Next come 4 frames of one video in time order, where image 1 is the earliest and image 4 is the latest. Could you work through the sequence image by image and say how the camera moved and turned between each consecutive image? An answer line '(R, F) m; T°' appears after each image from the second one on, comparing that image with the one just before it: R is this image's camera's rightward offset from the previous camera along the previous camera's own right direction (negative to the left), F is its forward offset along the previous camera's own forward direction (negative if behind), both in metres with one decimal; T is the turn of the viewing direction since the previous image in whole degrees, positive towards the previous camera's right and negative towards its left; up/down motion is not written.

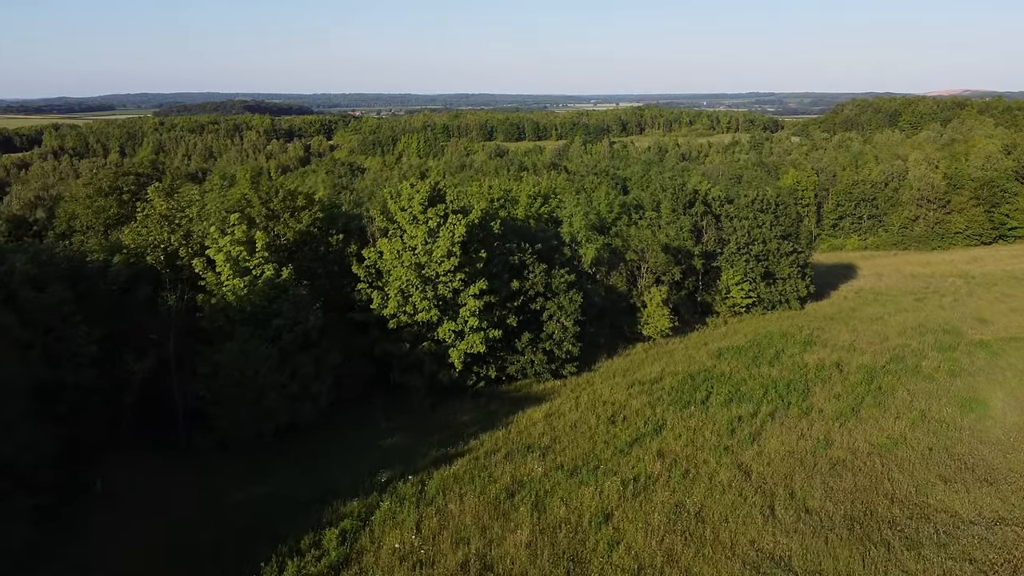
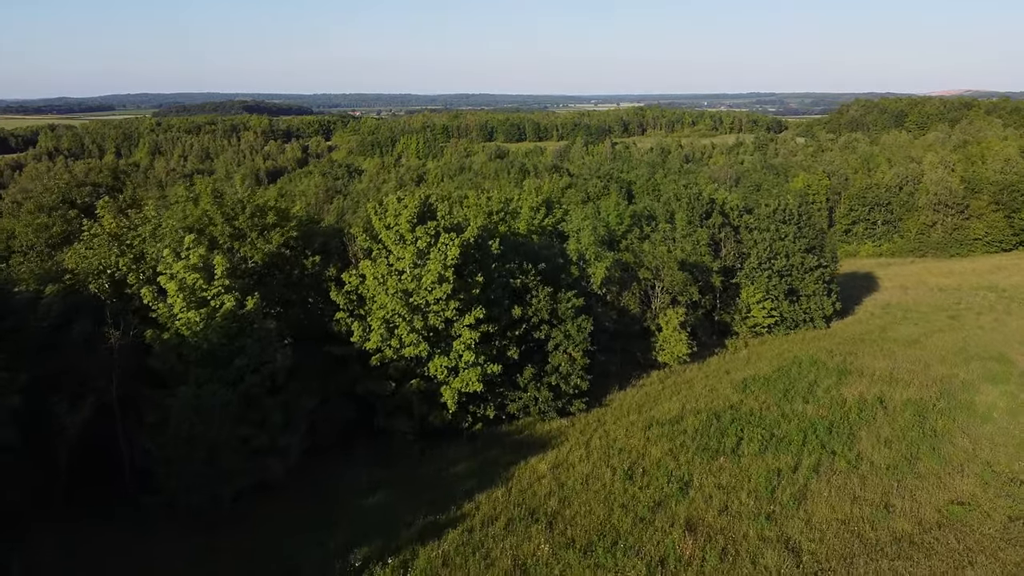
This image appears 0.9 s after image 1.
(0.0, +3.2) m; 0°
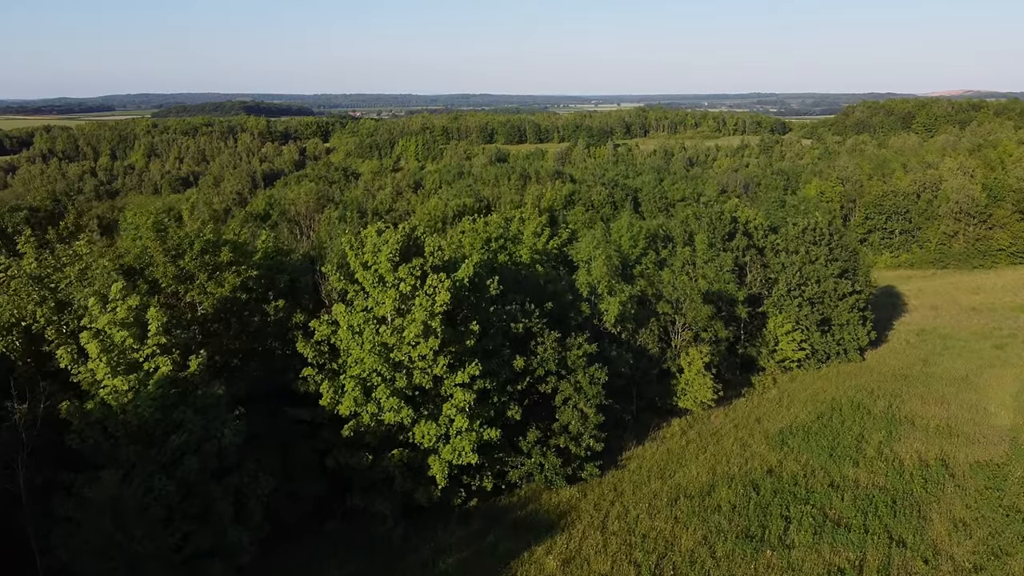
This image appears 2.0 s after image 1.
(0.0, +3.6) m; 0°
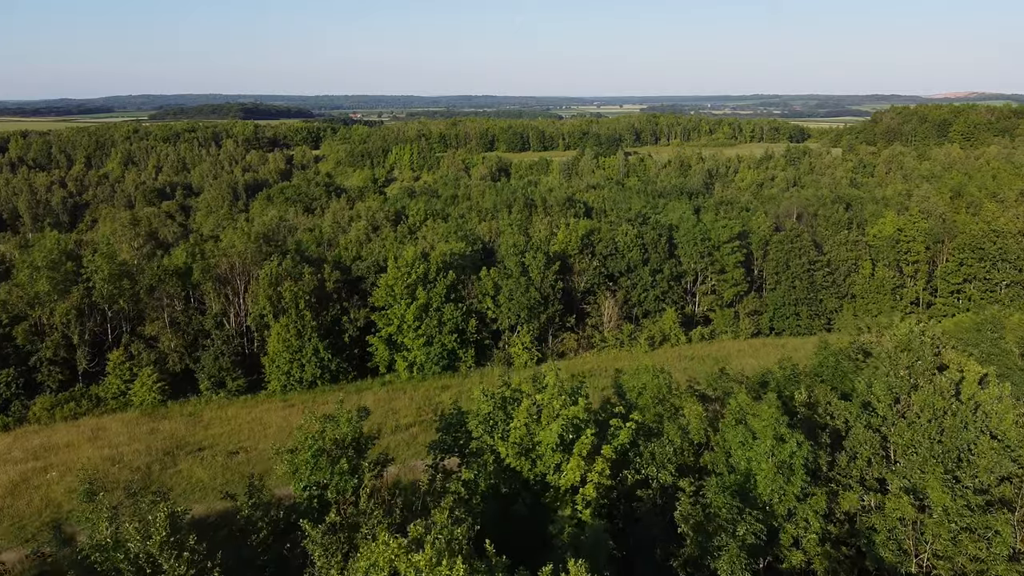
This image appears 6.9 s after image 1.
(0.0, +16.8) m; 0°
